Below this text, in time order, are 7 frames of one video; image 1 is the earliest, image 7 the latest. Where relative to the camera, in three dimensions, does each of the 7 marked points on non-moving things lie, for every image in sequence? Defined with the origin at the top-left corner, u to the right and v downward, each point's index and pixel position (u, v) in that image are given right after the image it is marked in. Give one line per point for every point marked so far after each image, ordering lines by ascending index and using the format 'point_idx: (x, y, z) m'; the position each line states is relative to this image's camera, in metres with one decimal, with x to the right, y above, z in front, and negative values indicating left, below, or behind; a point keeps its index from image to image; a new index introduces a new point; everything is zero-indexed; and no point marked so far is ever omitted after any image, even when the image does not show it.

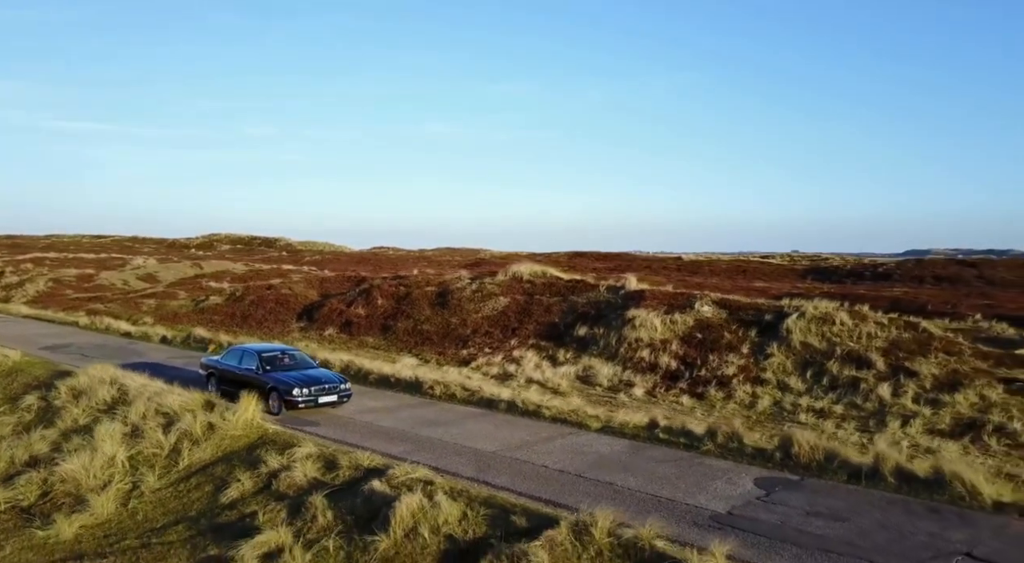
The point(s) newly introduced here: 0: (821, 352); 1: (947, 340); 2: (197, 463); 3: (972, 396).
0: (+8.4, -1.9, +19.8) m
1: (+11.9, -1.6, +19.9) m
2: (-4.8, -2.8, +11.1) m
3: (+10.5, -2.6, +16.6) m
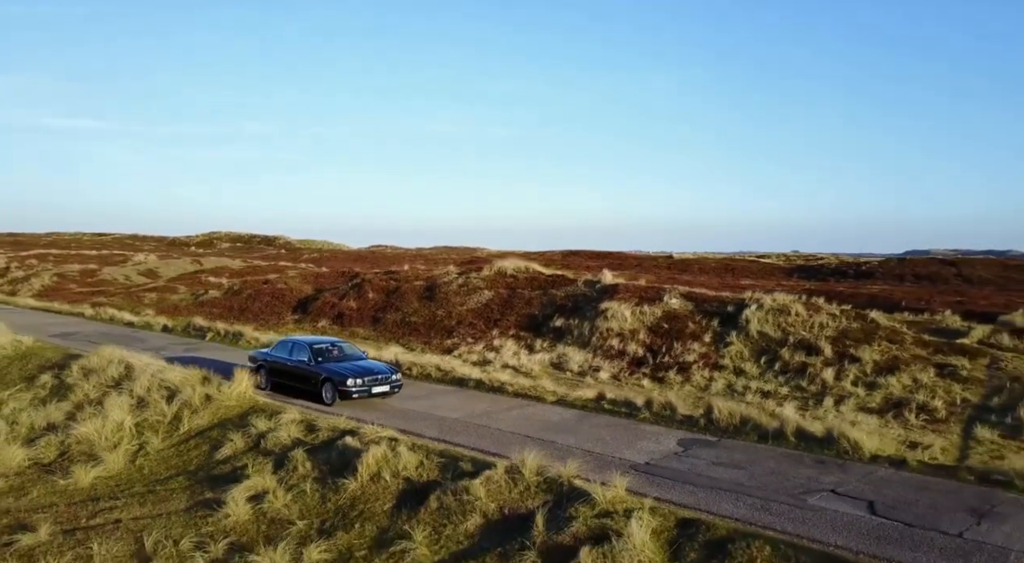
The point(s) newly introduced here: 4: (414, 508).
0: (+7.7, -1.7, +21.3) m
1: (+11.2, -1.4, +21.4) m
2: (-5.5, -2.5, +12.6) m
3: (+9.9, -2.4, +18.1) m
4: (-1.2, -2.8, +8.8) m
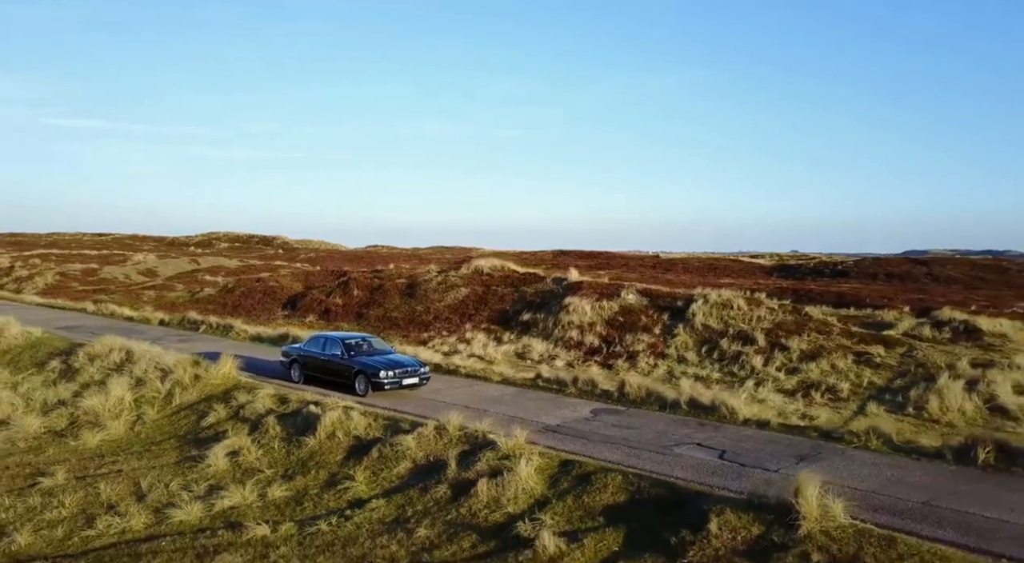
0: (+6.6, -1.6, +23.4) m
1: (+10.1, -1.3, +23.5) m
2: (-6.6, -2.4, +14.7) m
3: (+8.7, -2.3, +20.2) m
4: (-2.3, -2.7, +10.9) m
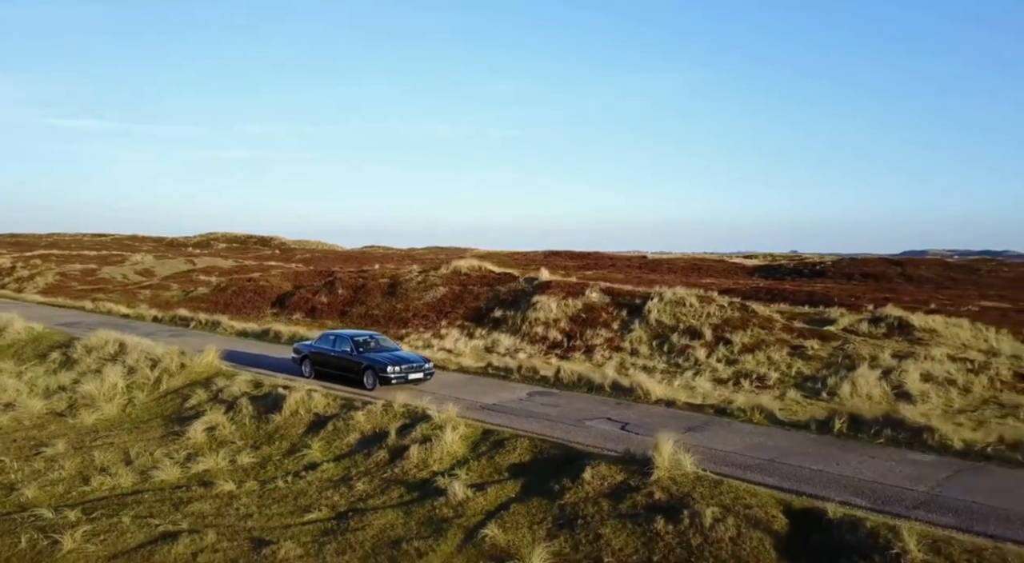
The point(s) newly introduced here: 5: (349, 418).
0: (+5.5, -1.5, +25.2) m
1: (+8.9, -1.3, +25.3) m
2: (-7.8, -2.4, +16.5) m
3: (+7.6, -2.3, +22.1) m
4: (-3.4, -2.6, +12.8) m
5: (-2.9, -2.4, +12.8) m
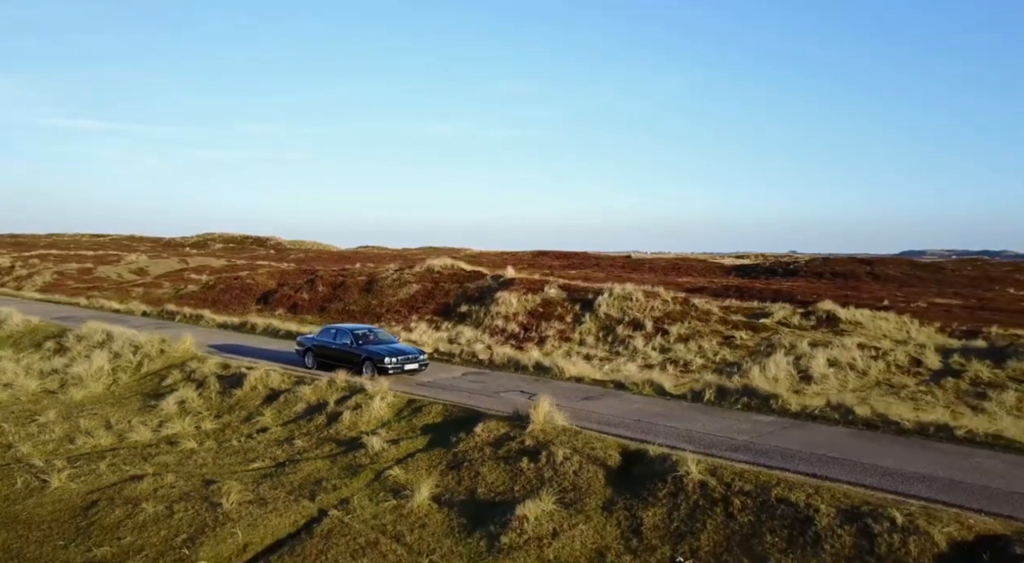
0: (+3.9, -1.4, +27.4) m
1: (+7.4, -1.1, +27.5) m
2: (-9.3, -2.2, +18.7) m
3: (+6.0, -2.1, +24.2) m
4: (-5.0, -2.5, +14.9) m
5: (-4.4, -2.3, +14.9) m
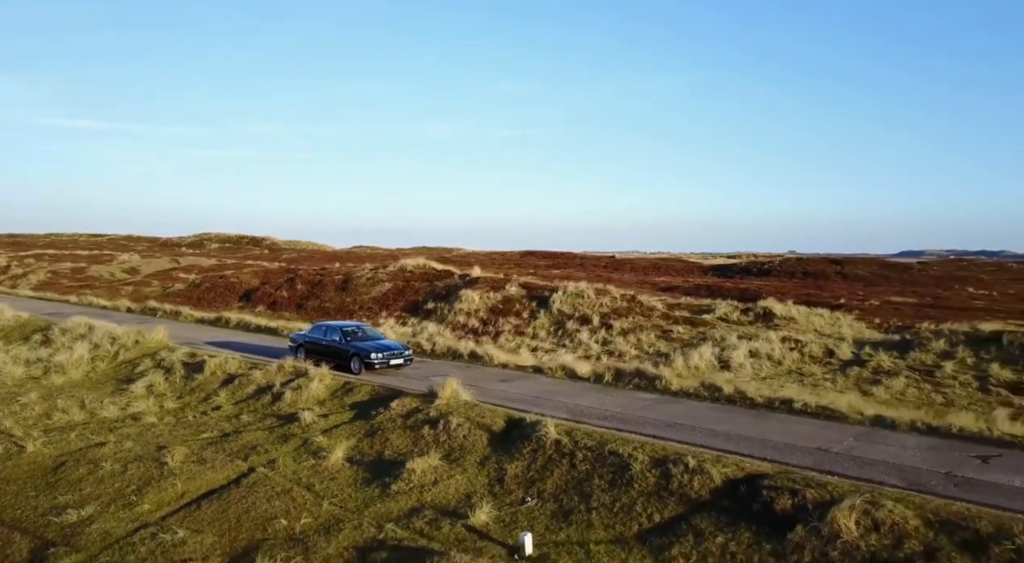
0: (+2.2, -1.3, +29.4) m
1: (+5.7, -1.1, +29.5) m
2: (-11.0, -2.2, +20.7) m
3: (+4.4, -2.0, +26.2) m
4: (-6.7, -2.4, +16.9) m
5: (-6.1, -2.2, +16.9) m
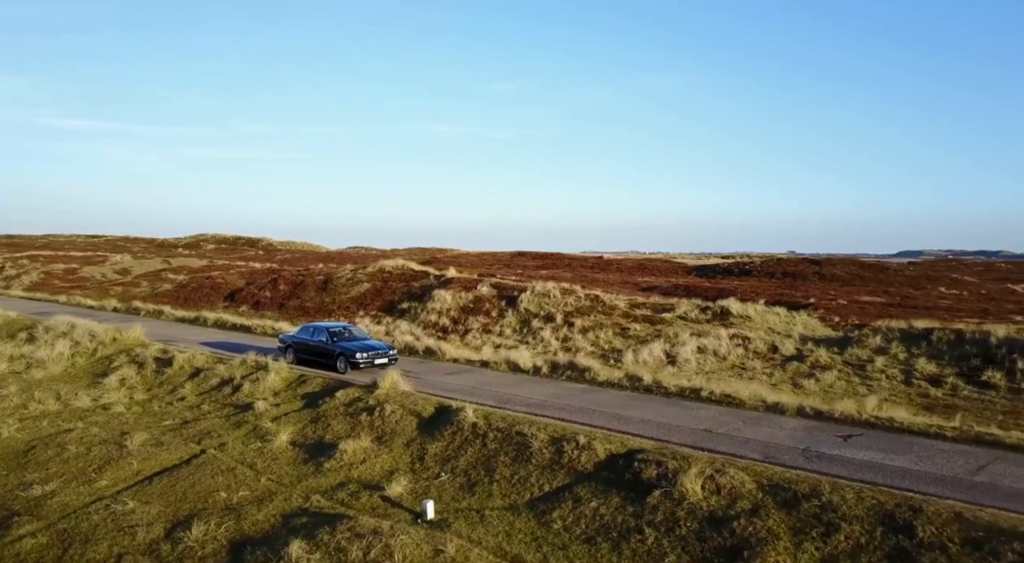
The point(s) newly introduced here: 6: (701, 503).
0: (+0.9, -1.3, +30.6) m
1: (+4.4, -1.1, +30.7) m
2: (-12.3, -2.2, +21.9) m
3: (+3.0, -2.0, +27.5) m
4: (-8.0, -2.4, +18.1) m
5: (-7.4, -2.2, +18.1) m
6: (+2.3, -2.7, +8.8) m
